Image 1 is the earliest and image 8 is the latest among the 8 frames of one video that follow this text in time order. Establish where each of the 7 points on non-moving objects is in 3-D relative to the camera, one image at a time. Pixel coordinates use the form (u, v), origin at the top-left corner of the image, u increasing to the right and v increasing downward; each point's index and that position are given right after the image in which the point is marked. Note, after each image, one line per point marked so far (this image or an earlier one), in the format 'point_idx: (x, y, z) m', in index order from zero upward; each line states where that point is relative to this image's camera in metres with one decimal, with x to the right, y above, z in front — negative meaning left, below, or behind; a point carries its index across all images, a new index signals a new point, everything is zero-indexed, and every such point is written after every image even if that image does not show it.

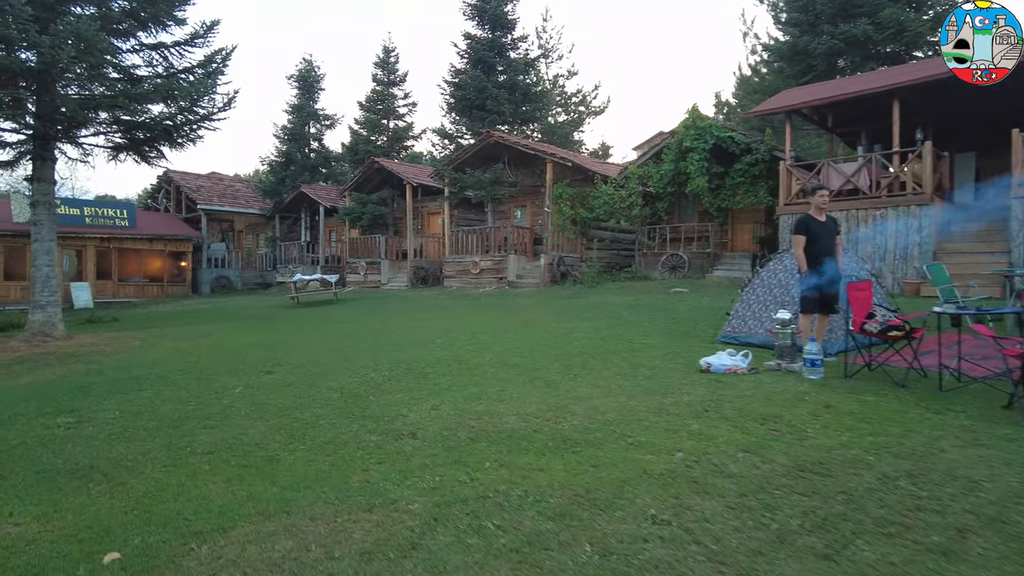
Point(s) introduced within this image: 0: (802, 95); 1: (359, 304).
0: (+6.7, +4.5, +15.0) m
1: (-3.9, -0.4, +16.6) m
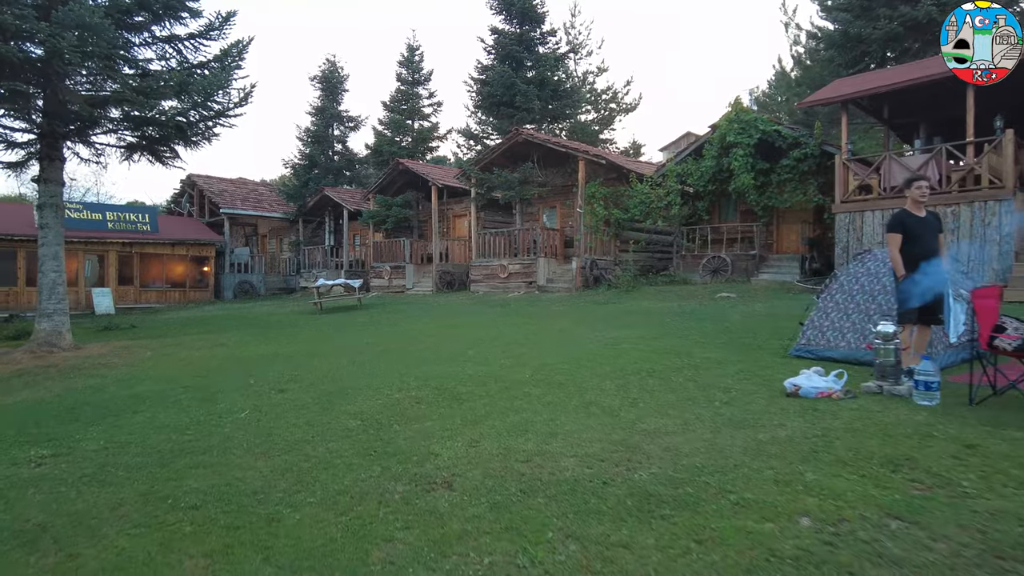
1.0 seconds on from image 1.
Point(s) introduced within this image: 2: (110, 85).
0: (+7.3, +4.4, +13.9) m
1: (-3.1, -0.5, +15.9) m
2: (-6.2, +3.2, +10.2) m
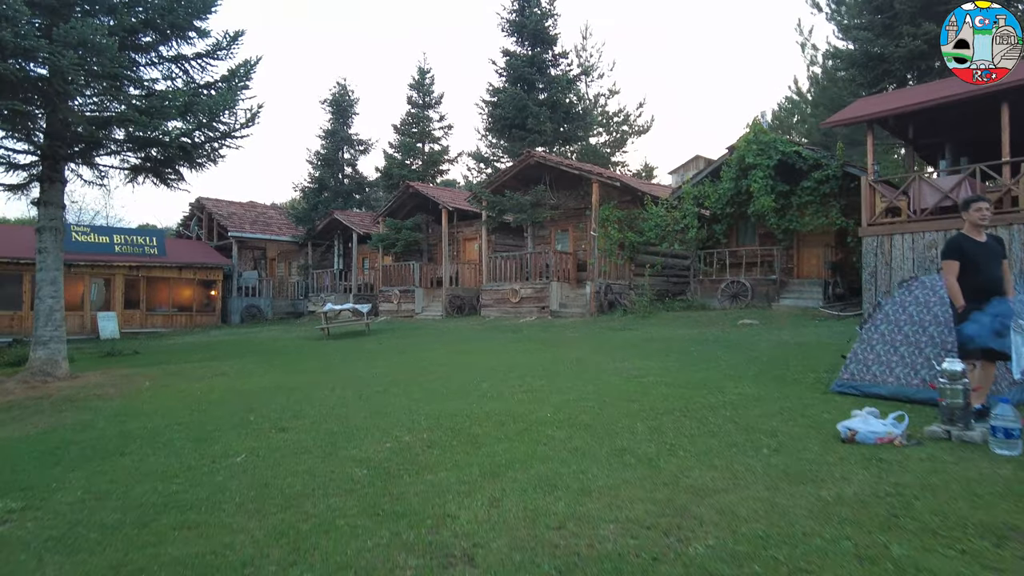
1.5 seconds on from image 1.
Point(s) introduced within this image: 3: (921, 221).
0: (+7.6, +3.8, +13.5) m
1: (-2.8, -1.1, +15.5) m
2: (-6.0, +2.8, +9.9) m
3: (+6.9, +1.1, +11.1) m
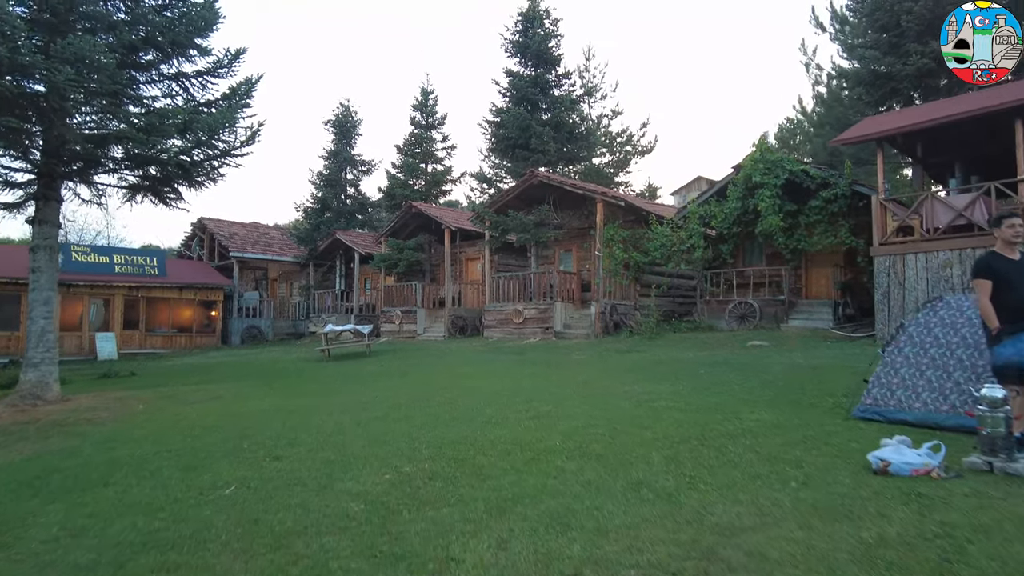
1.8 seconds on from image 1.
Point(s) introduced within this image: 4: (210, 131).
0: (+7.7, +3.4, +13.4) m
1: (-2.8, -1.6, +15.2) m
2: (-6.0, +2.5, +9.7) m
3: (+7.0, +0.8, +10.8) m
4: (-4.7, +2.5, +10.2) m
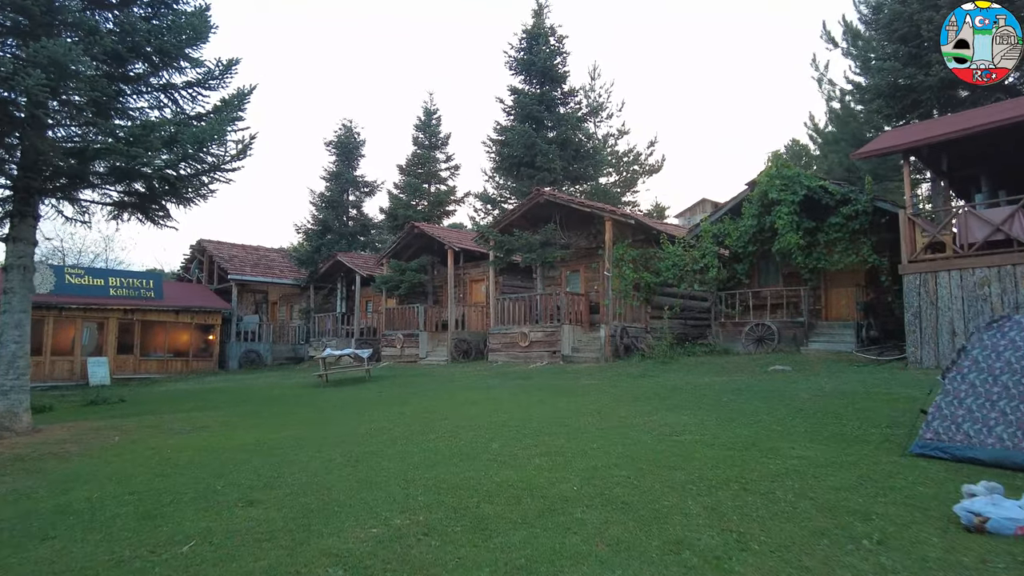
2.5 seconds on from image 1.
0: (+7.8, +3.0, +12.8) m
1: (-2.6, -2.1, +14.5) m
2: (-5.9, +2.2, +9.2) m
3: (+7.1, +0.5, +10.1) m
4: (-4.6, +2.1, +9.7) m
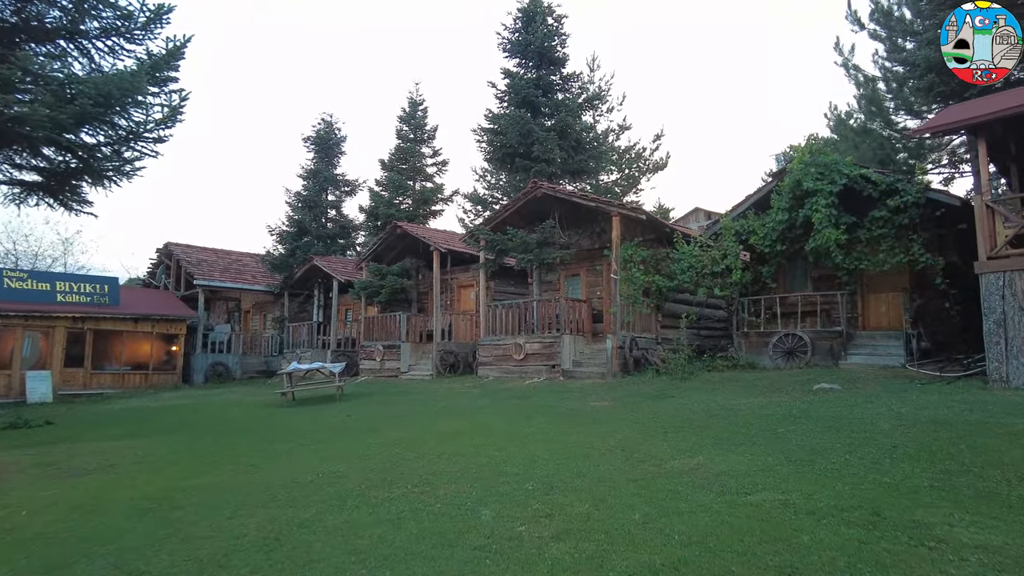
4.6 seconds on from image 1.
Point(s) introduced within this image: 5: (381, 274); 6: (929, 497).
0: (+7.7, +2.9, +10.9) m
1: (-2.7, -2.2, +12.4) m
2: (-5.9, +2.2, +7.1) m
3: (+7.1, +0.5, +8.2) m
4: (-4.7, +2.1, +7.6) m
5: (-3.9, +0.4, +19.4) m
6: (+2.7, -1.3, +4.2) m
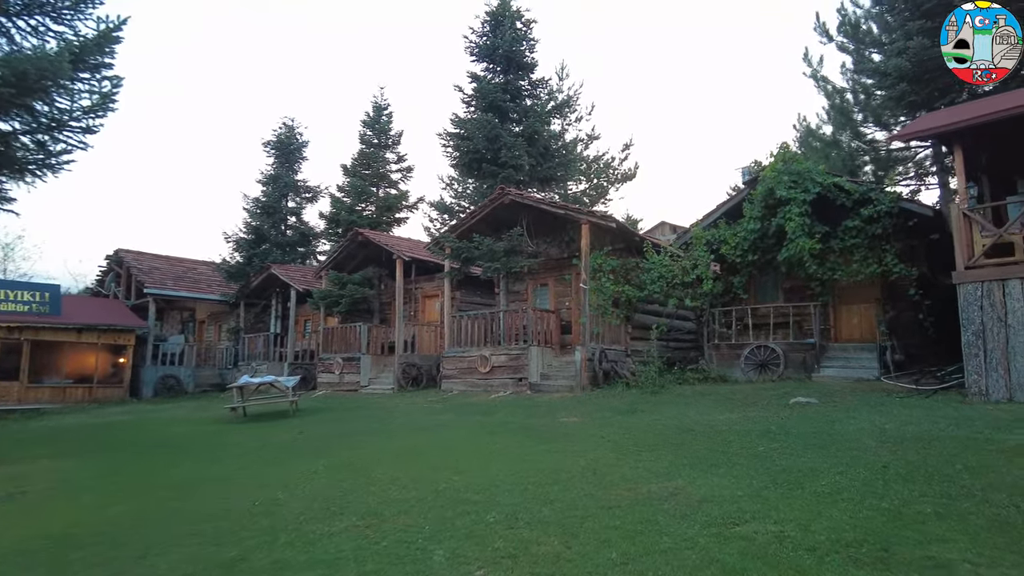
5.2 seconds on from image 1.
0: (+7.2, +2.8, +10.8) m
1: (-3.4, -2.3, +11.6) m
2: (-6.3, +2.2, +6.3) m
3: (+6.6, +0.3, +8.0) m
4: (-5.1, +2.1, +6.9) m
5: (-4.9, +0.1, +18.7) m
6: (+2.5, -1.4, +3.7) m
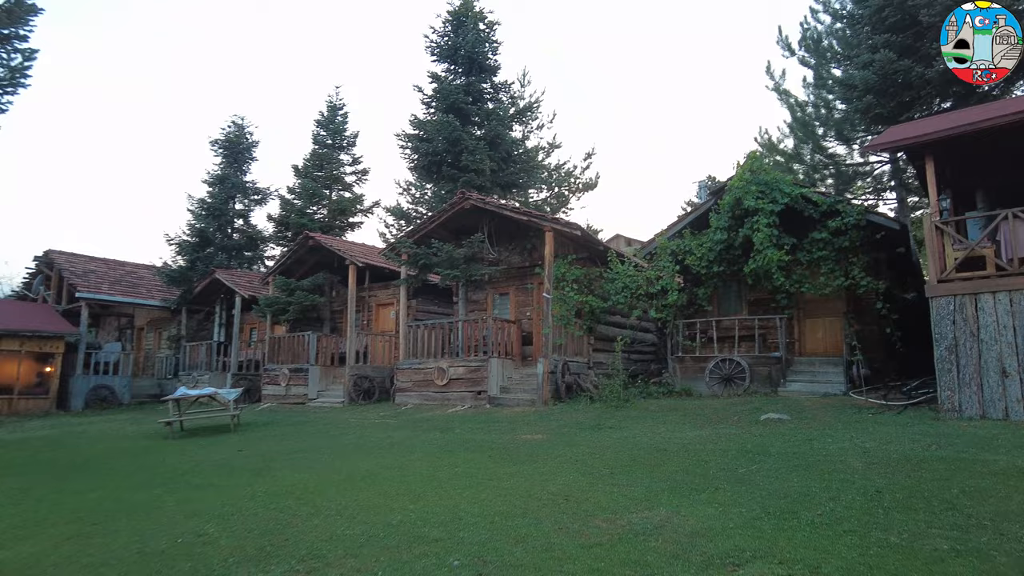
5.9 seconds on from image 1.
0: (+6.6, +2.5, +10.7) m
1: (-4.1, -2.4, +10.7) m
2: (-6.5, +2.2, +5.3) m
3: (+6.2, +0.2, +7.9) m
4: (-5.4, +2.1, +6.0) m
5: (-6.0, 0.0, +17.7) m
6: (+2.3, -1.4, +3.3) m
